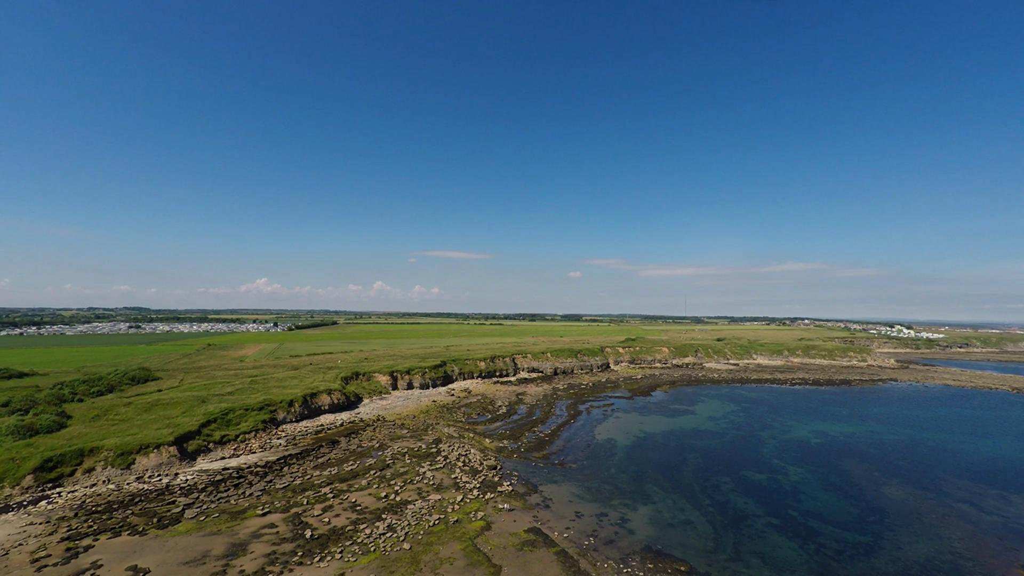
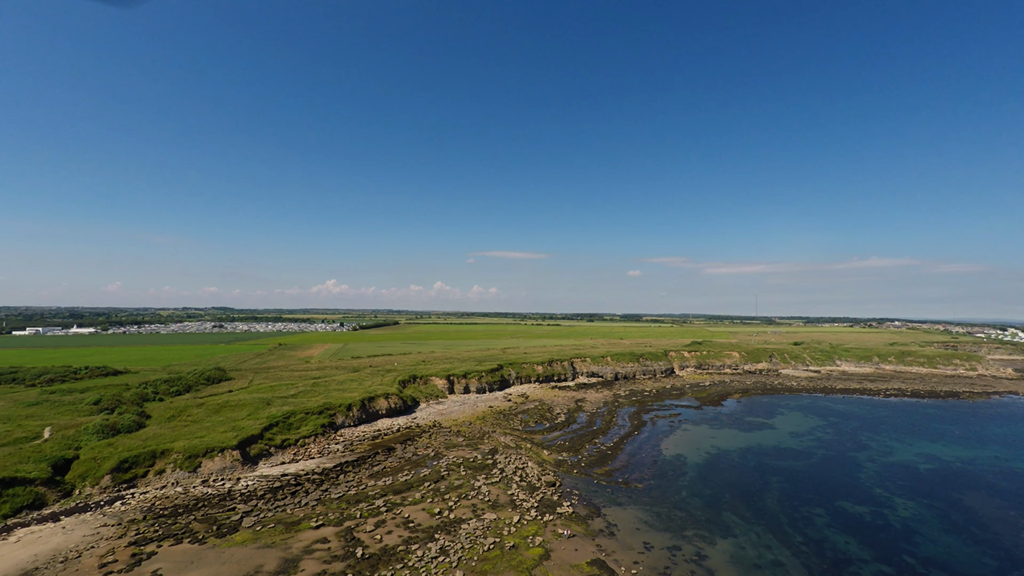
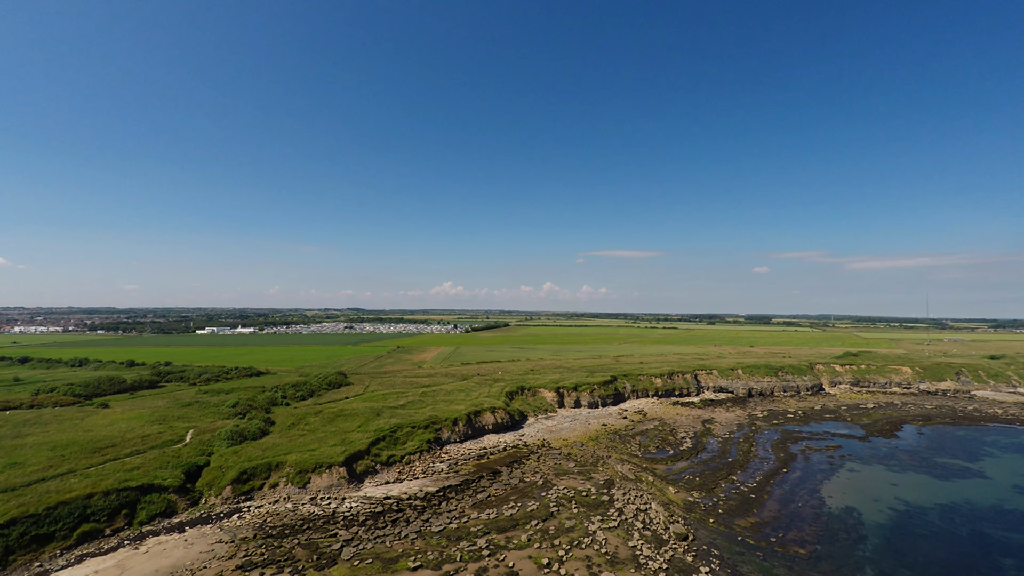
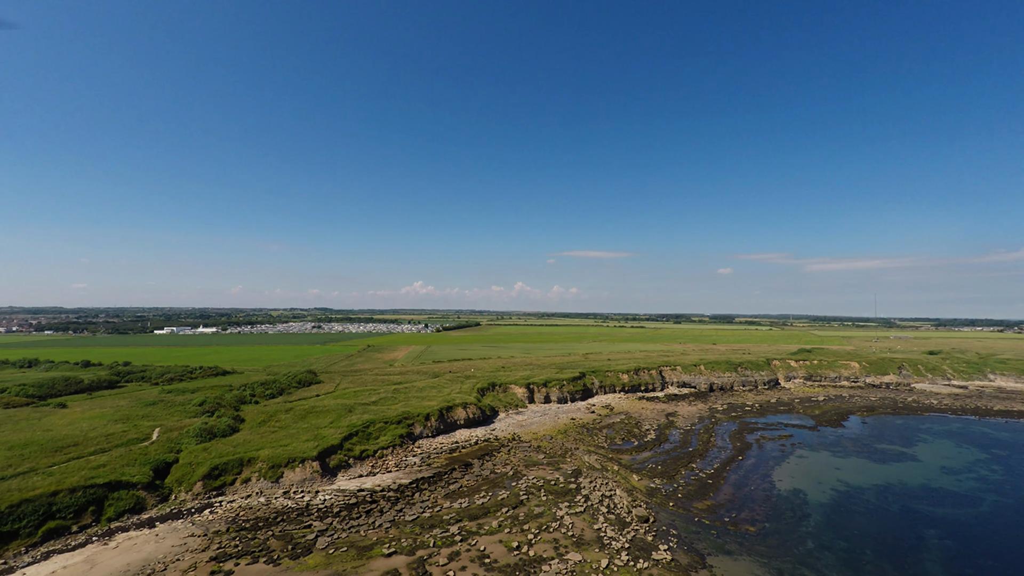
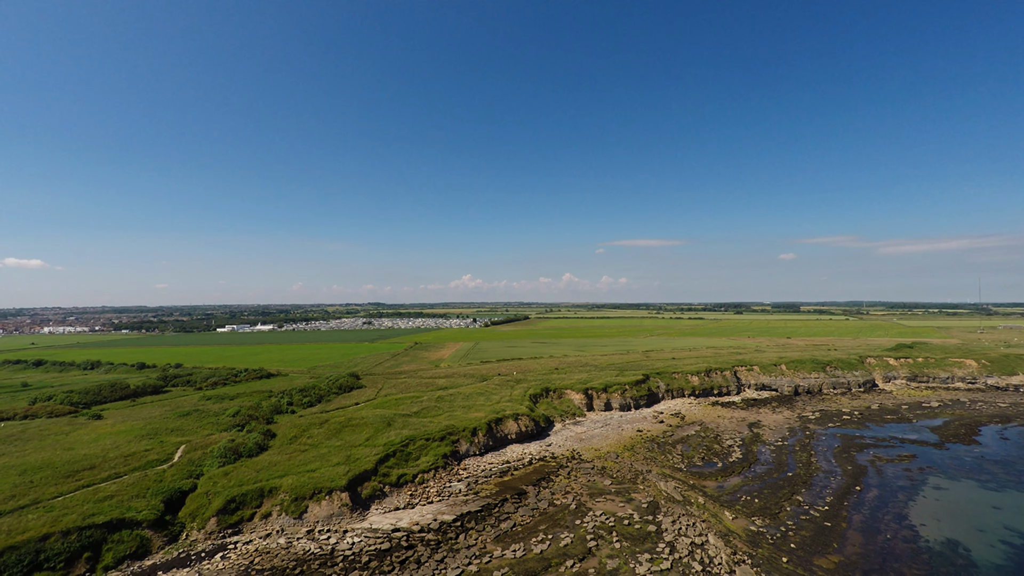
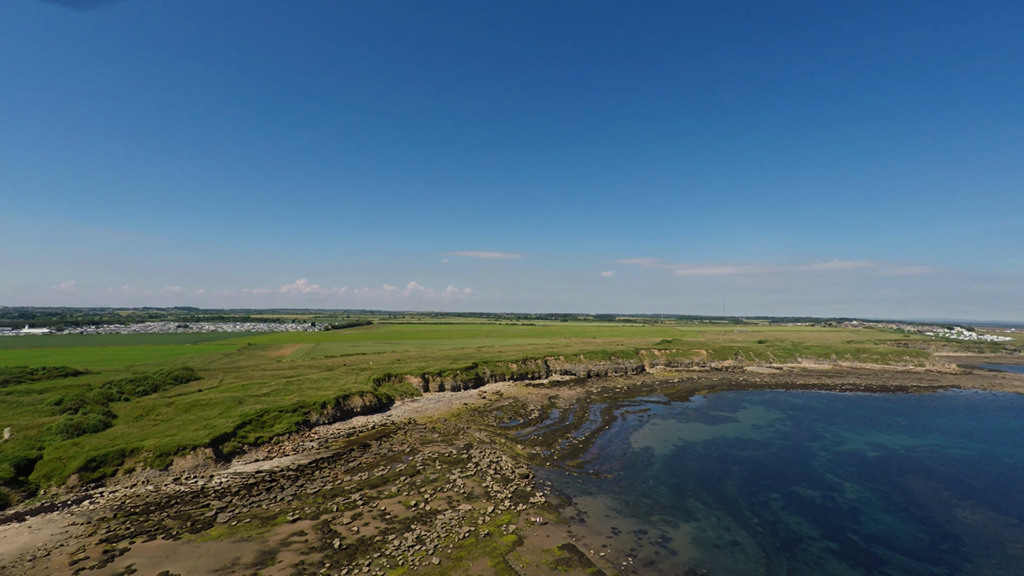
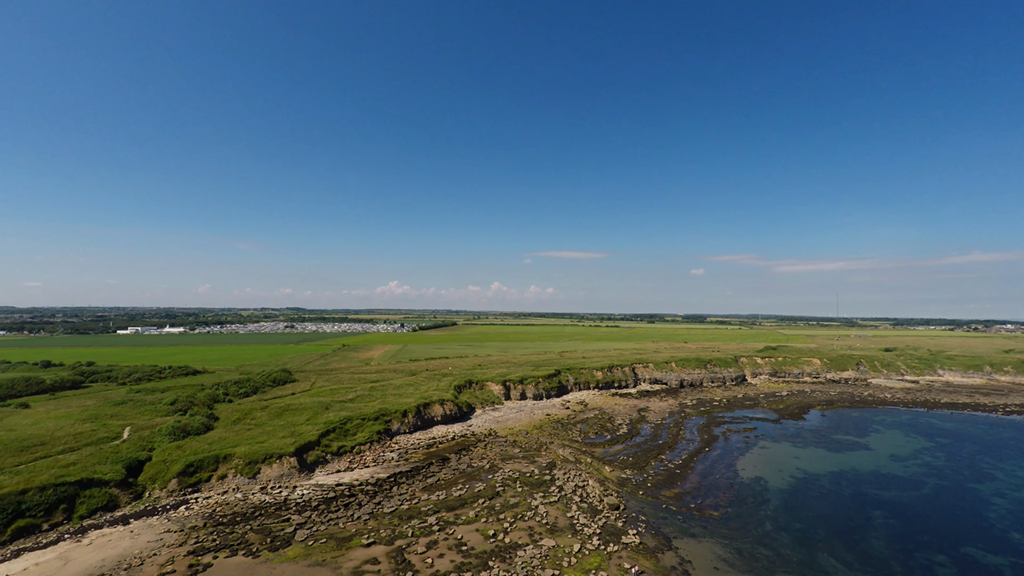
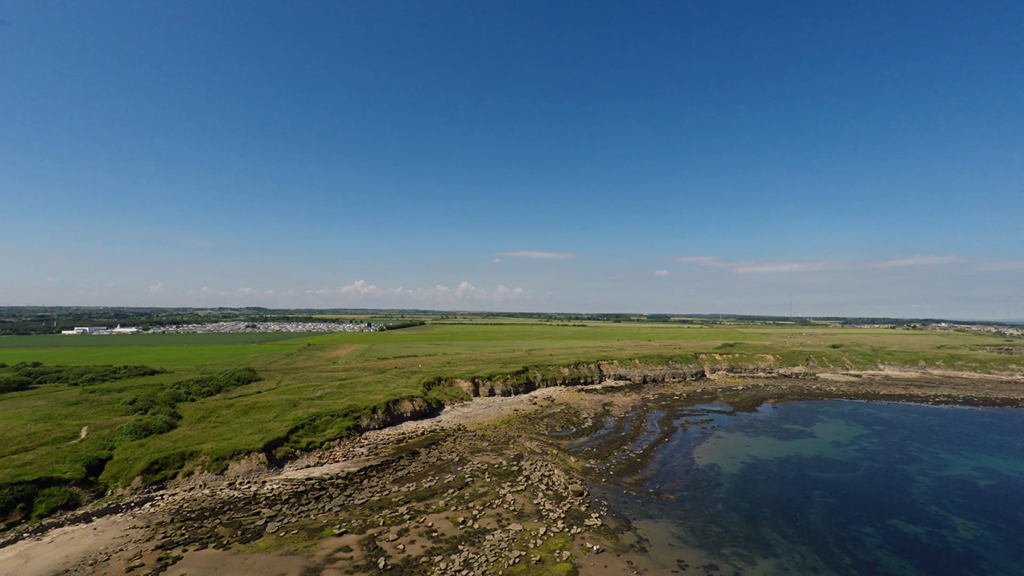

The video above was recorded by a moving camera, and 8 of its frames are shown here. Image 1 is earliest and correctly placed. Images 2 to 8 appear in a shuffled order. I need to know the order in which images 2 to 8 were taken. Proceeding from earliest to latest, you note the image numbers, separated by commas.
6, 2, 8, 7, 4, 3, 5
